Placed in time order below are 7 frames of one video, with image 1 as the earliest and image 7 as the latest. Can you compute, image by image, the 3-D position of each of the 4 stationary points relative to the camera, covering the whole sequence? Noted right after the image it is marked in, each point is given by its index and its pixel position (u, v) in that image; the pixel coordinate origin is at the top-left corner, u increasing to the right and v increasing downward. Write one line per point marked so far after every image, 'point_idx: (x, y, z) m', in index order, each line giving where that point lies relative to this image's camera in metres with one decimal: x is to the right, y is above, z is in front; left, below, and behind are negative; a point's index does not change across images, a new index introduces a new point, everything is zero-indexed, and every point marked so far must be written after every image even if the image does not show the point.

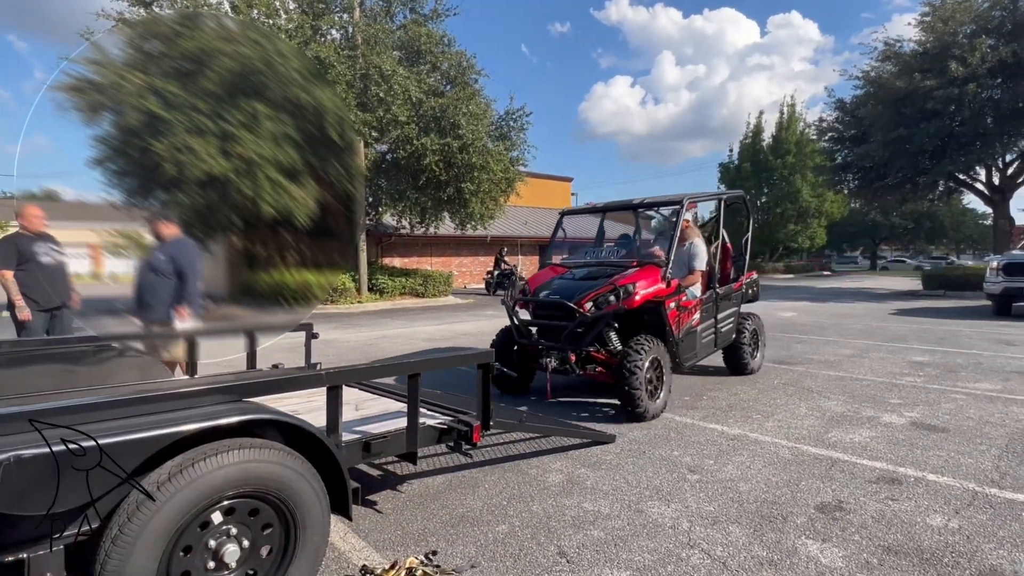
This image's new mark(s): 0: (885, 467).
0: (+3.1, -1.5, +4.5) m
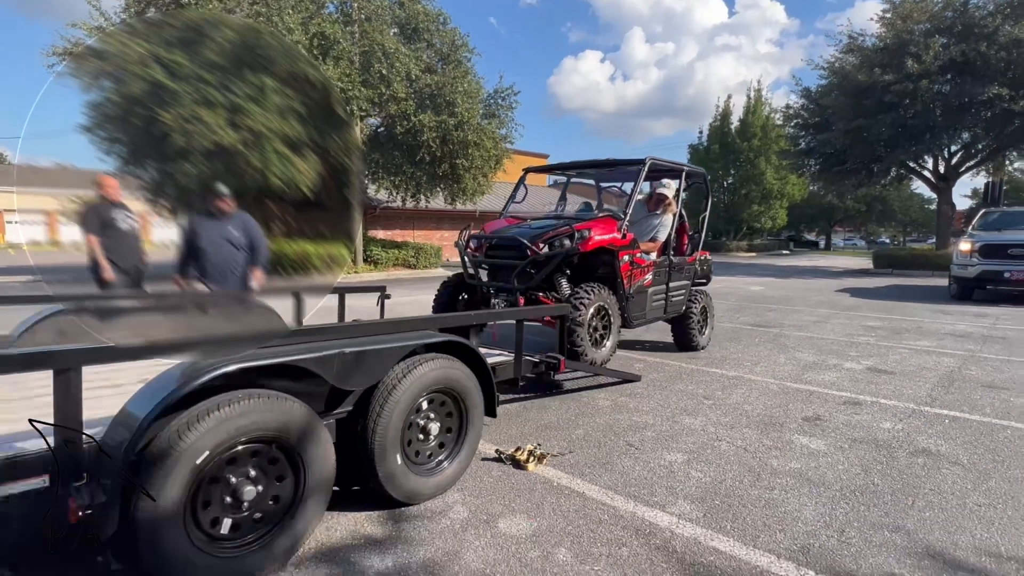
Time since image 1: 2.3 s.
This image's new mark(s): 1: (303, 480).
0: (+3.7, -1.2, +5.9) m
1: (-1.1, -1.0, +2.8) m
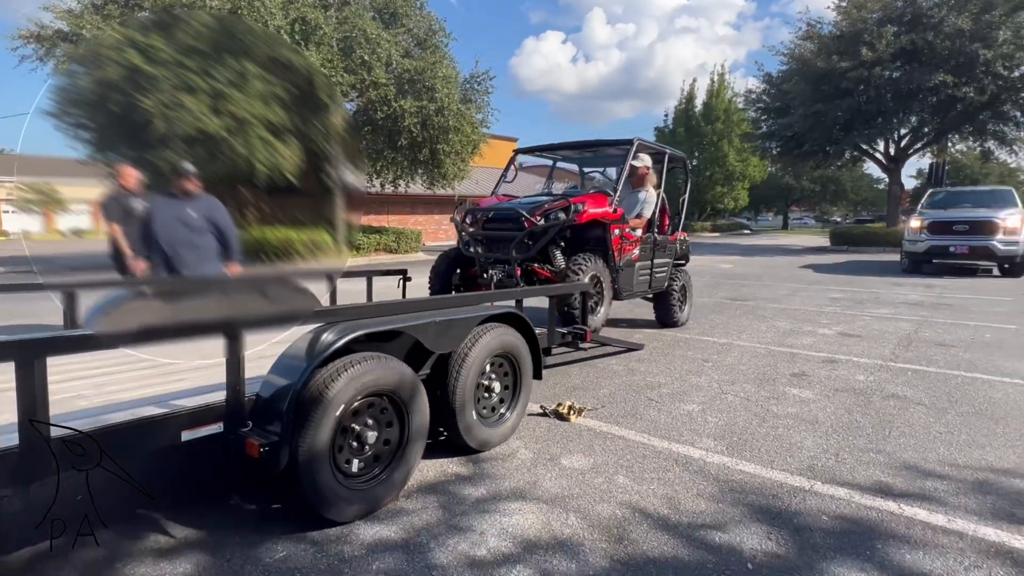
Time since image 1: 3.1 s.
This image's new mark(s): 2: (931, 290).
0: (+3.9, -0.8, +6.8) m
1: (-0.7, -0.9, +3.4) m
2: (+9.6, 0.0, +12.4) m
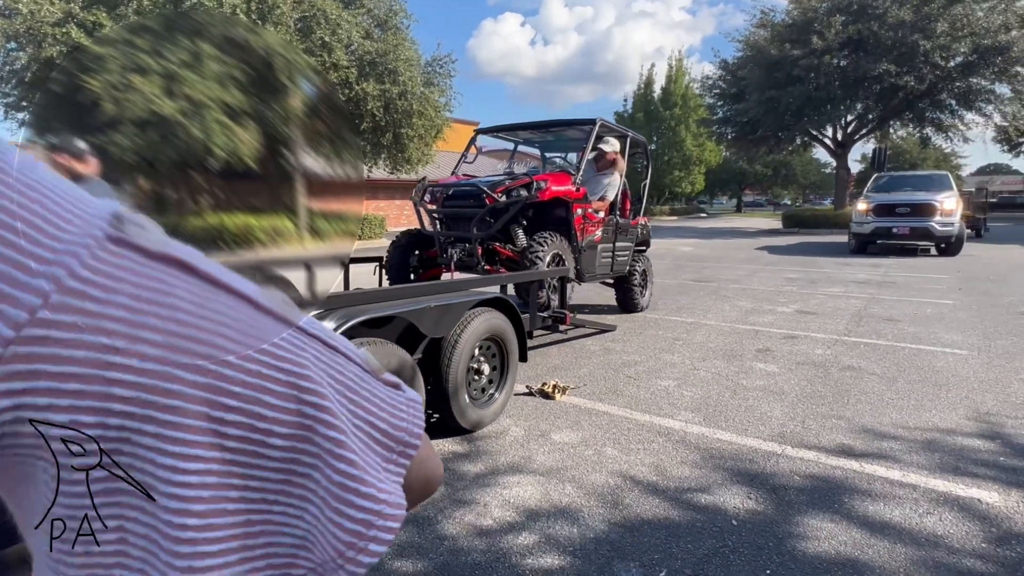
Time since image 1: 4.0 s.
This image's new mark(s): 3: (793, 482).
0: (+3.6, -0.6, +7.2) m
1: (-0.7, -0.8, +3.5) m
2: (+8.9, +0.5, +13.2) m
3: (+1.7, -1.2, +3.4) m
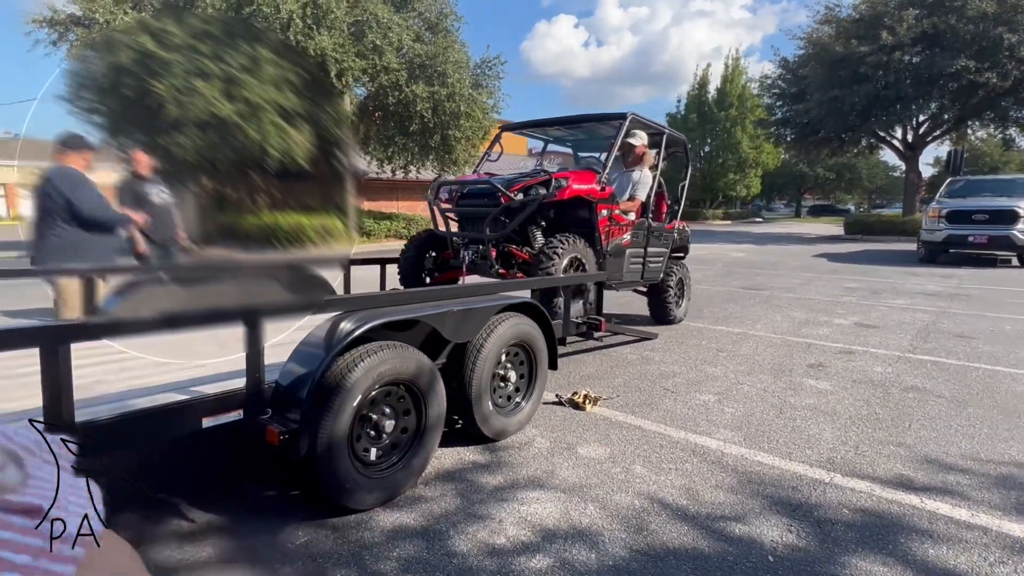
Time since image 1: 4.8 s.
0: (+4.1, -0.7, +6.7) m
1: (-0.5, -0.8, +3.4) m
2: (+9.8, +0.2, +12.2) m
3: (+1.9, -1.3, +3.0) m
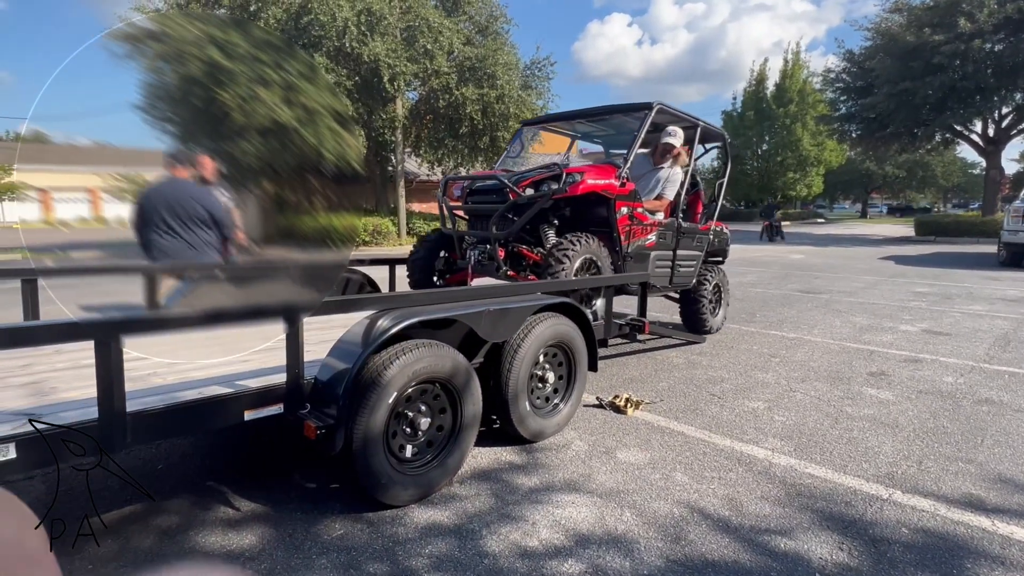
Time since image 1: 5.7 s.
0: (+4.6, -0.8, +6.3) m
1: (-0.3, -0.8, +3.4) m
2: (+10.8, +0.1, +11.2) m
3: (+2.0, -1.3, +2.8) m
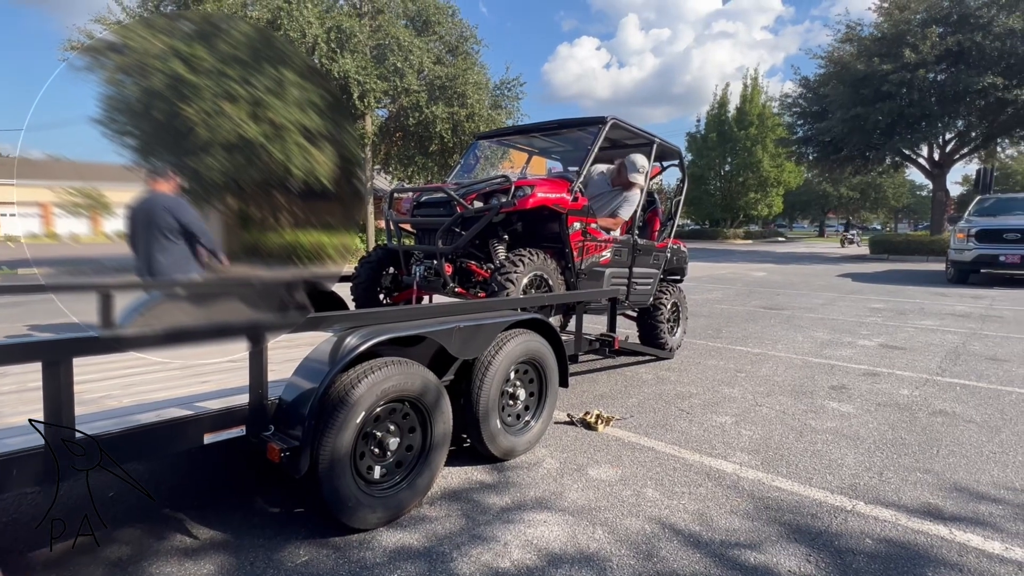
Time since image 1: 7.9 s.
0: (+4.2, -1.0, +6.5) m
1: (-0.5, -0.9, +3.3) m
2: (+10.2, -0.3, +11.8) m
3: (+1.9, -1.4, +2.9) m
